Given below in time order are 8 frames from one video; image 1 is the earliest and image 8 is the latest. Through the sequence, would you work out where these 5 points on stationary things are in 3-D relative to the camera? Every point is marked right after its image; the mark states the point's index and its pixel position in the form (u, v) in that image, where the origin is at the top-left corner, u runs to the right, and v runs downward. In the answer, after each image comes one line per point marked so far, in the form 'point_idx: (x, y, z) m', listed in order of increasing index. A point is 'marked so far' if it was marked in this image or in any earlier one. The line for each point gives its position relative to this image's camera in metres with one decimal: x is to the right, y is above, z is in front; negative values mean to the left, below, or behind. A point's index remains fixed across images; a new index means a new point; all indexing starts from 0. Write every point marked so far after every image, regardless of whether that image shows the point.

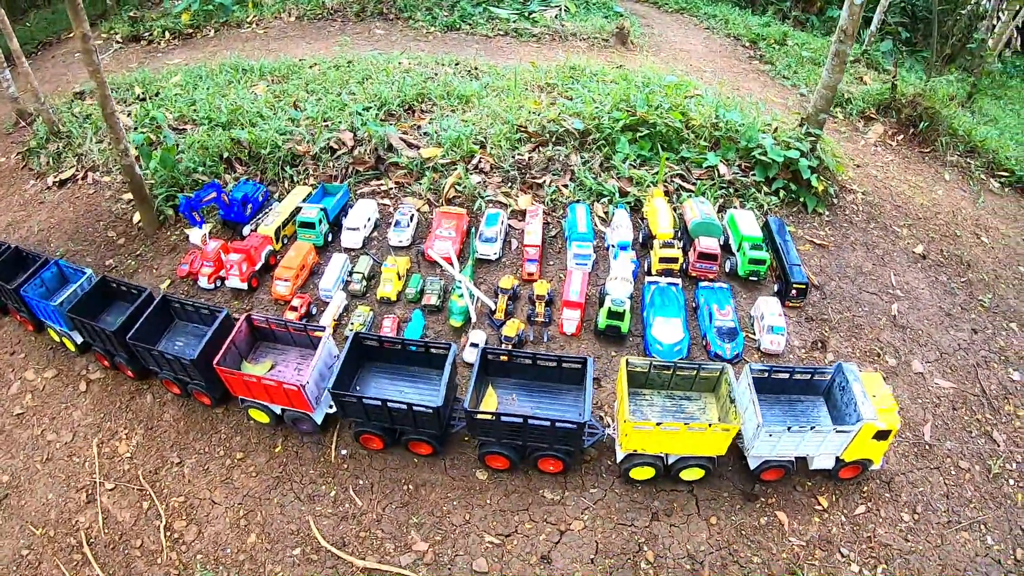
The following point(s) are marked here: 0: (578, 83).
0: (+0.9, +3.0, +9.4) m
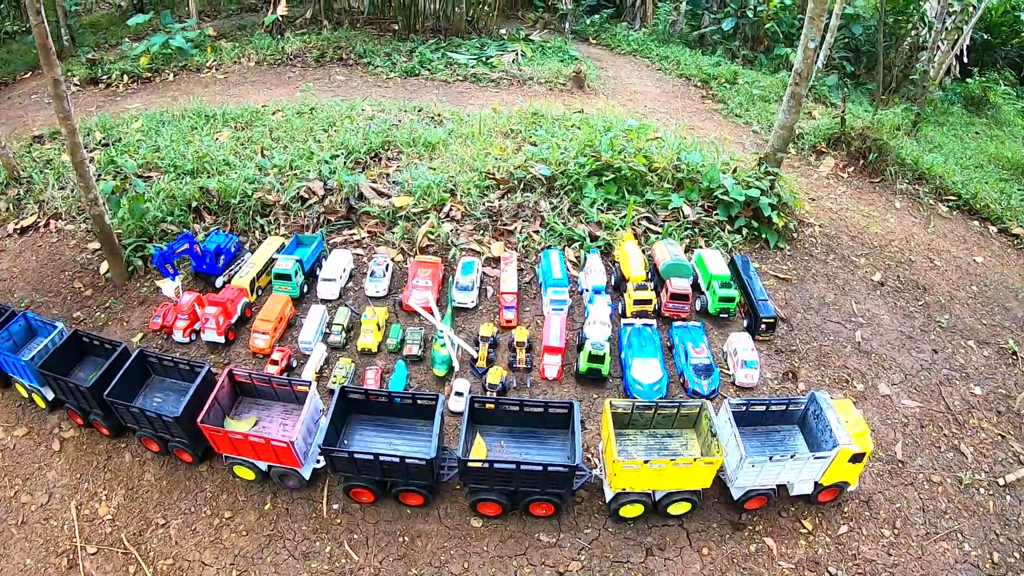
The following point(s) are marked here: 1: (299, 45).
0: (+0.4, +2.4, +9.7) m
1: (-4.3, +5.2, +13.8) m
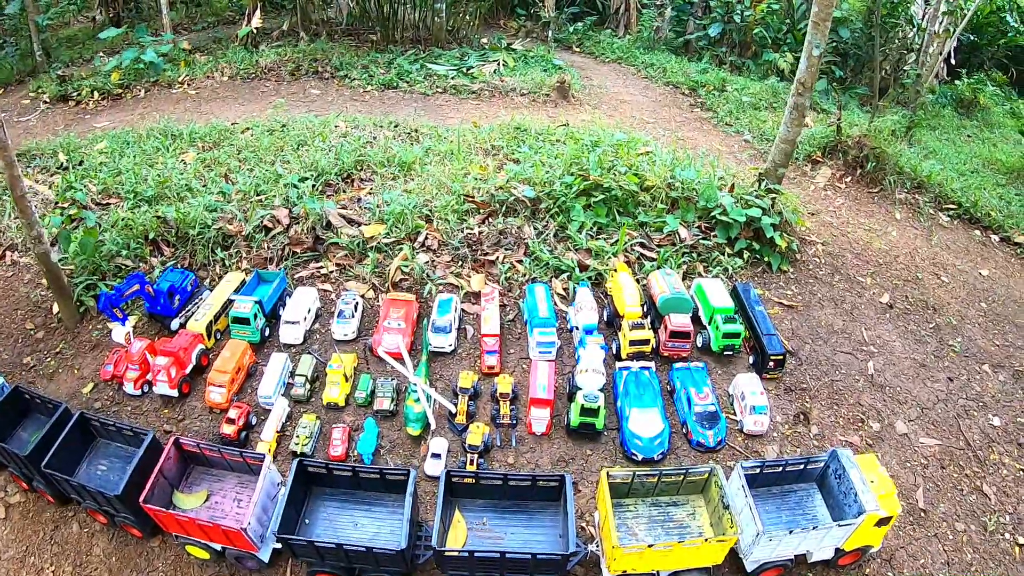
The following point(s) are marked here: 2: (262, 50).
0: (+0.2, +2.1, +9.2) m
1: (-4.7, +4.7, +13.2) m
2: (-5.1, +5.1, +13.7) m
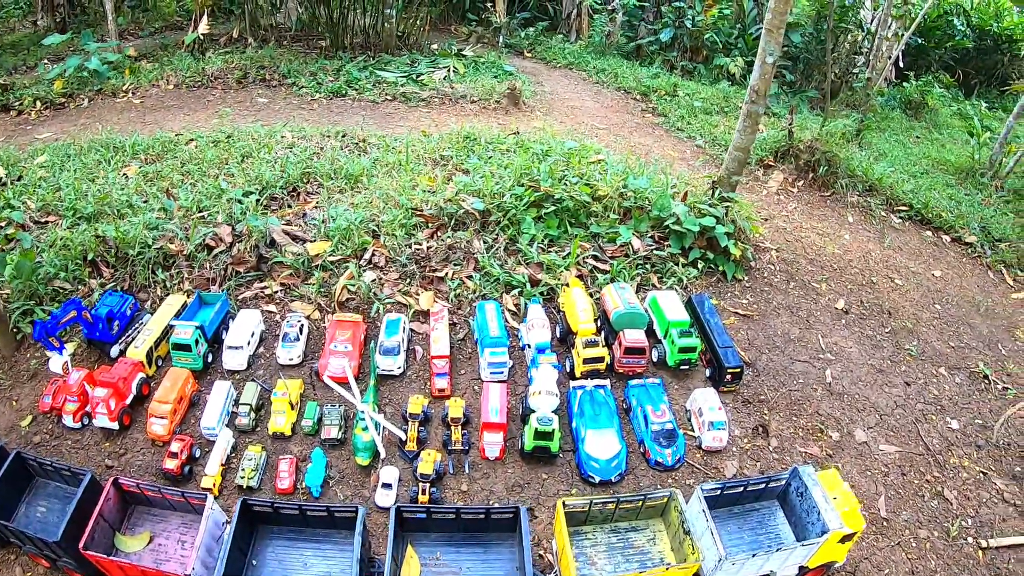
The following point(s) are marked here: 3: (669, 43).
0: (-0.5, +1.9, +9.0) m
1: (-5.6, +4.4, +12.7) m
2: (-6.1, +4.8, +13.3) m
3: (+3.6, +5.6, +14.8) m
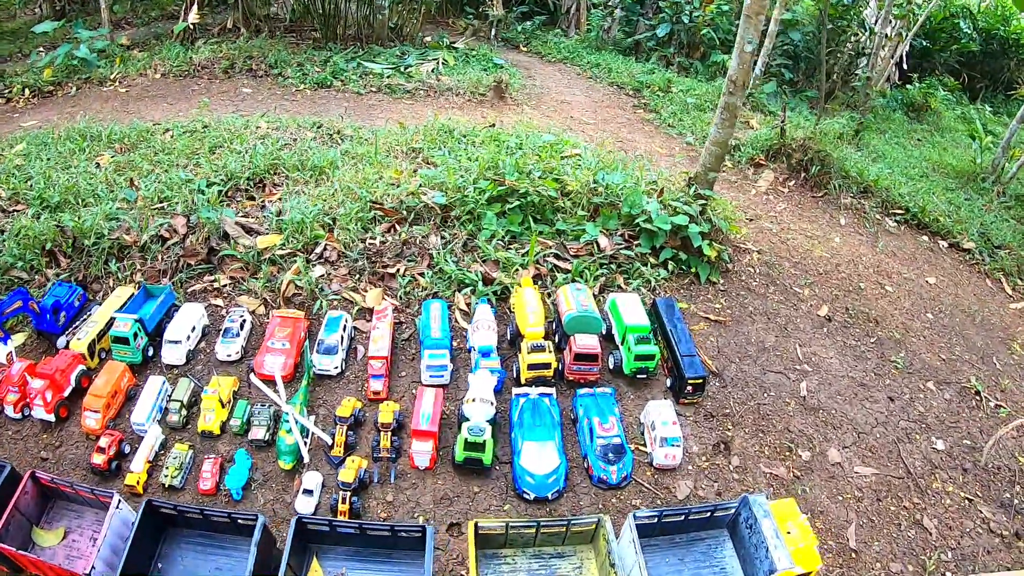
0: (-0.8, +1.9, +8.6) m
1: (-5.9, +4.5, +12.4) m
2: (-6.3, +4.9, +12.9) m
3: (+3.4, +5.6, +14.4) m
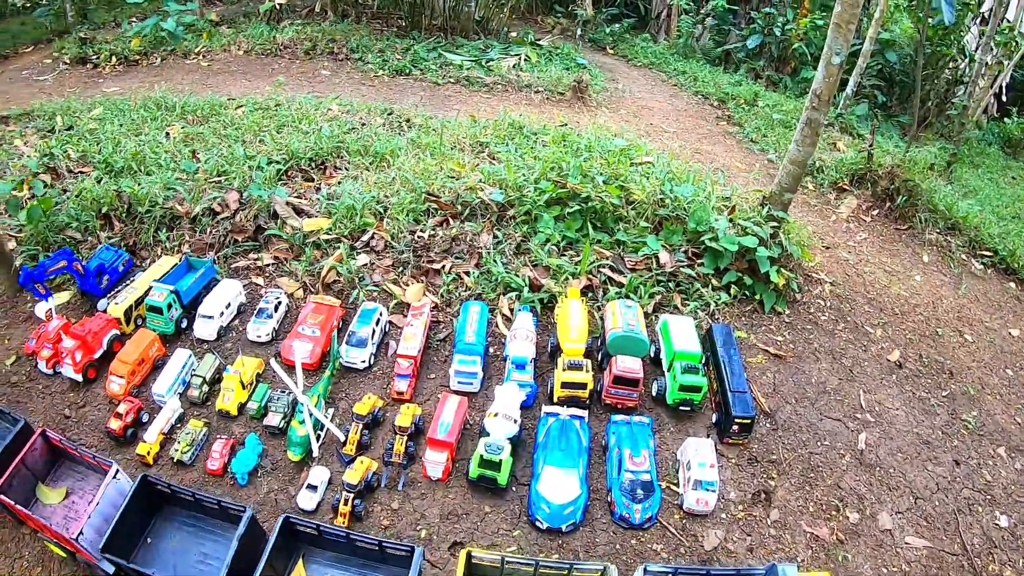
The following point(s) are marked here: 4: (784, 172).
0: (0.0, +1.9, +8.4) m
1: (-4.4, +5.0, +12.6) m
2: (-4.7, +5.4, +13.2) m
3: (+5.2, +5.1, +13.7) m
4: (+2.7, +1.1, +6.4) m
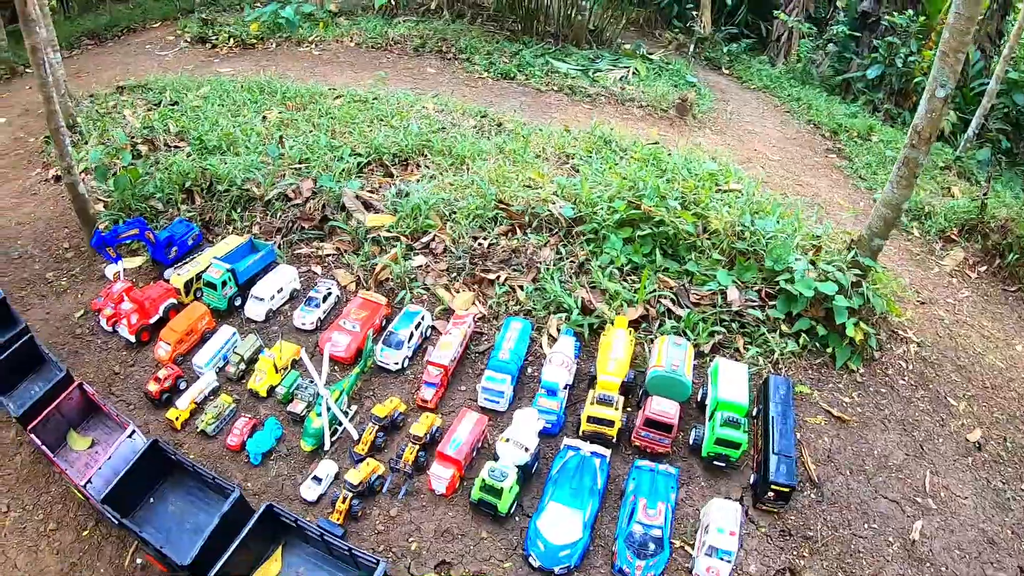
0: (+1.1, +1.7, +8.2) m
1: (-2.2, +5.2, +13.0) m
2: (-2.4, +5.7, +13.6) m
3: (+7.3, +4.1, +12.8) m
4: (+3.3, +0.6, +5.8) m
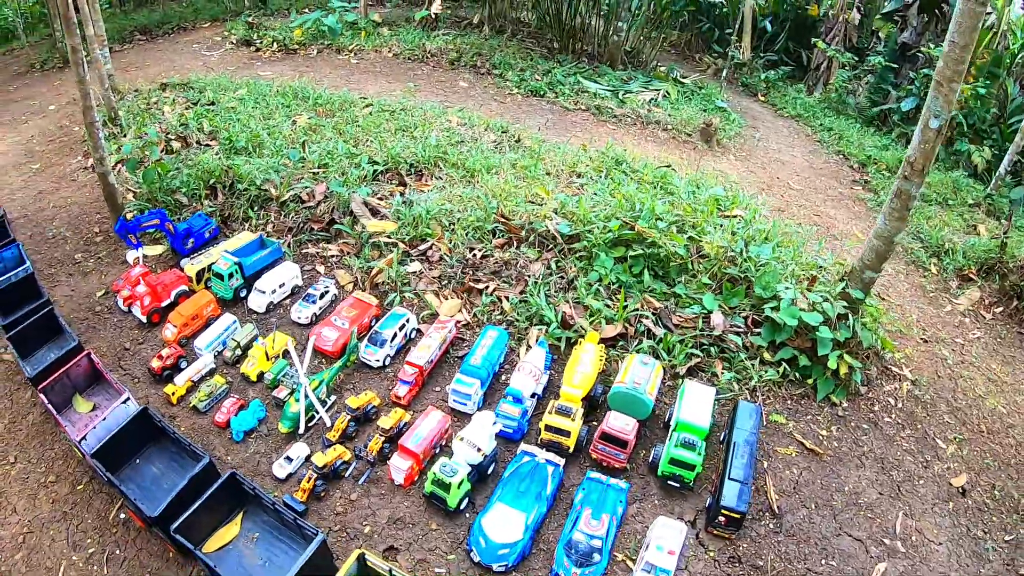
0: (+1.2, +1.4, +8.3) m
1: (-1.6, +5.1, +13.4) m
2: (-1.7, +5.5, +14.0) m
3: (+7.8, +3.4, +12.5) m
4: (+3.2, +0.3, +5.8) m
